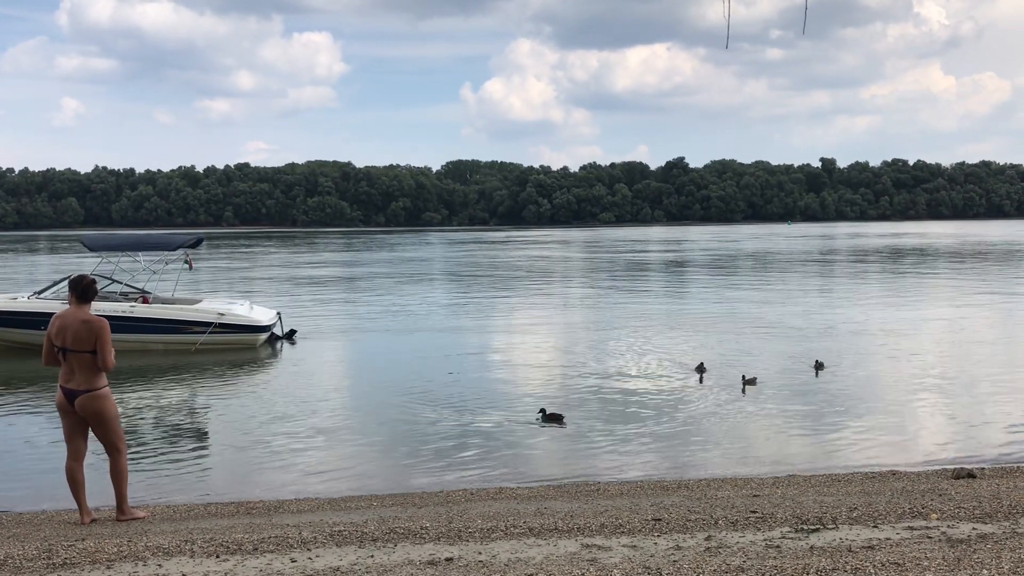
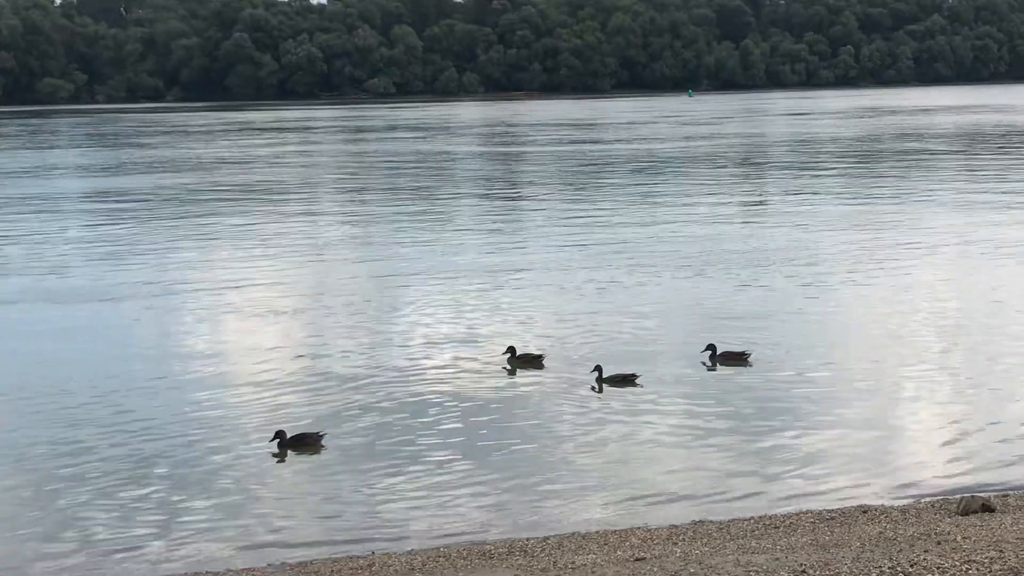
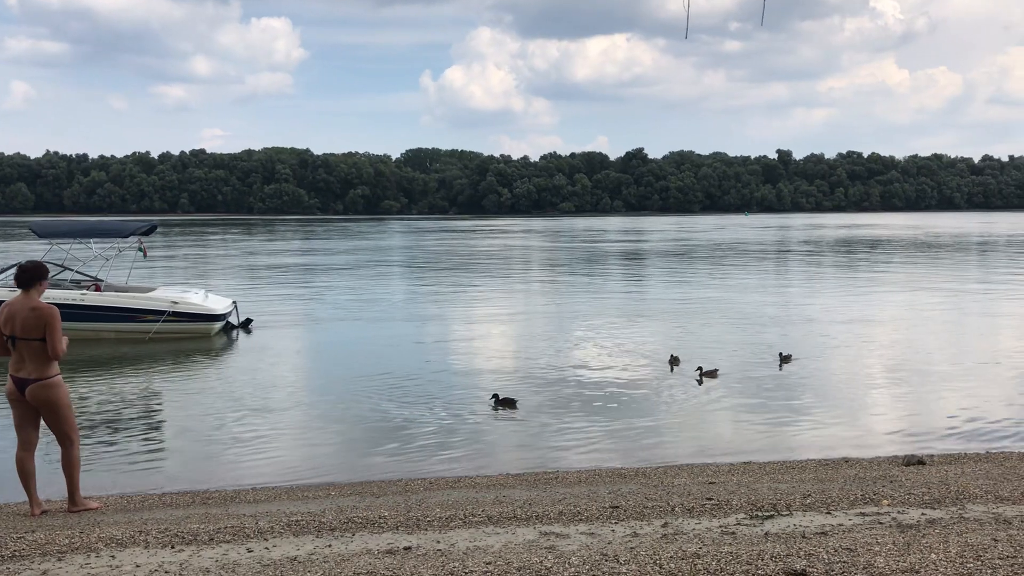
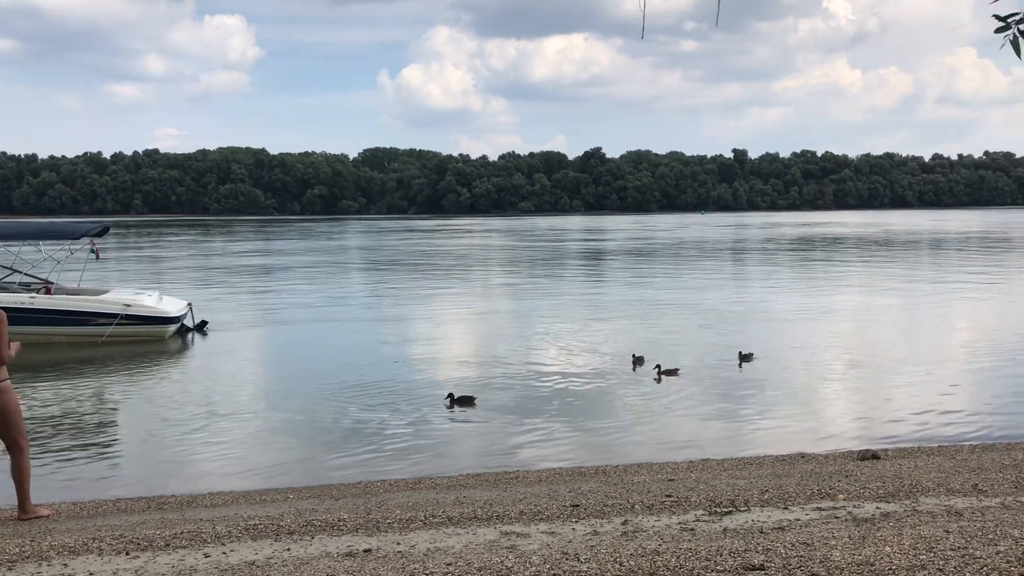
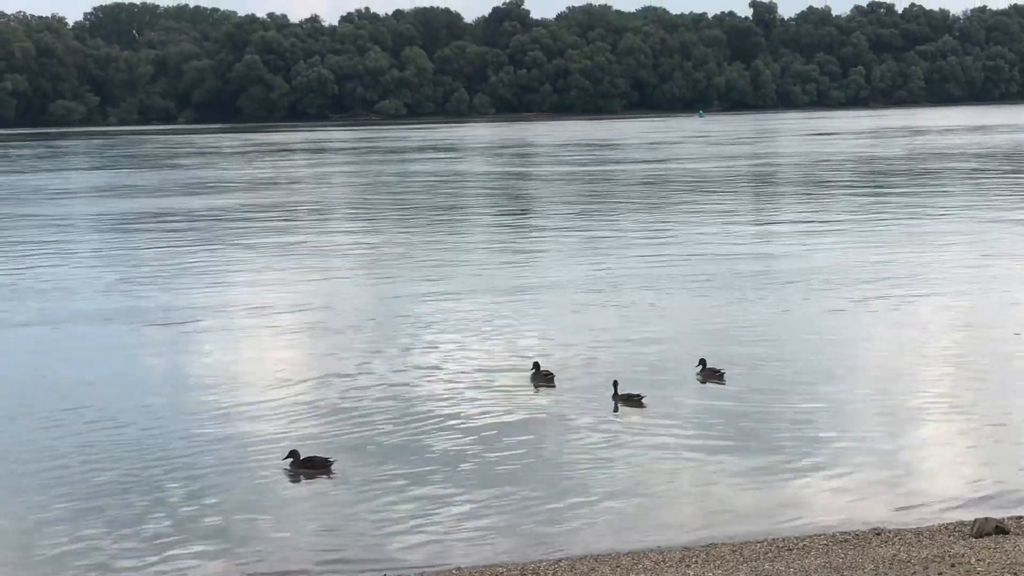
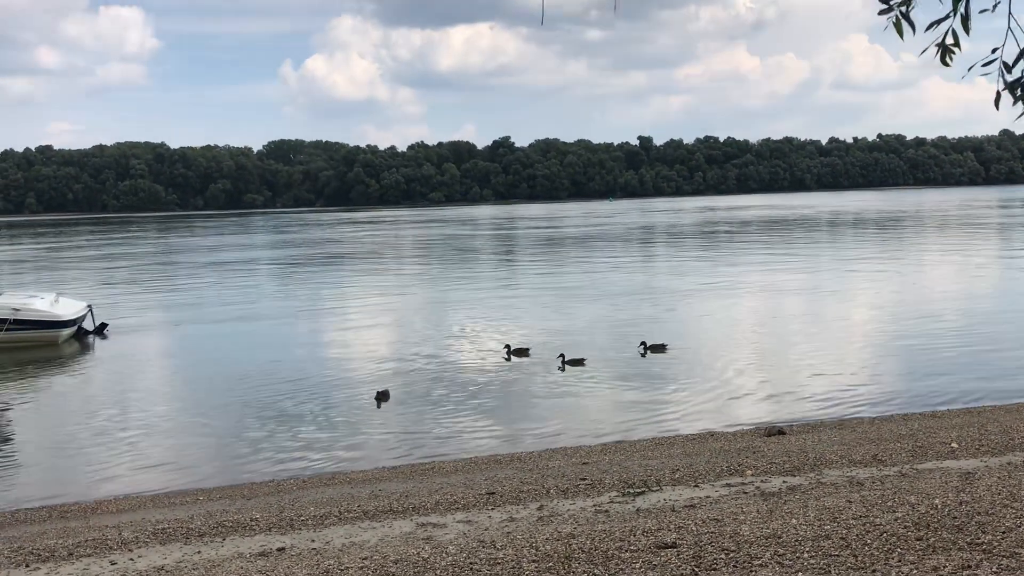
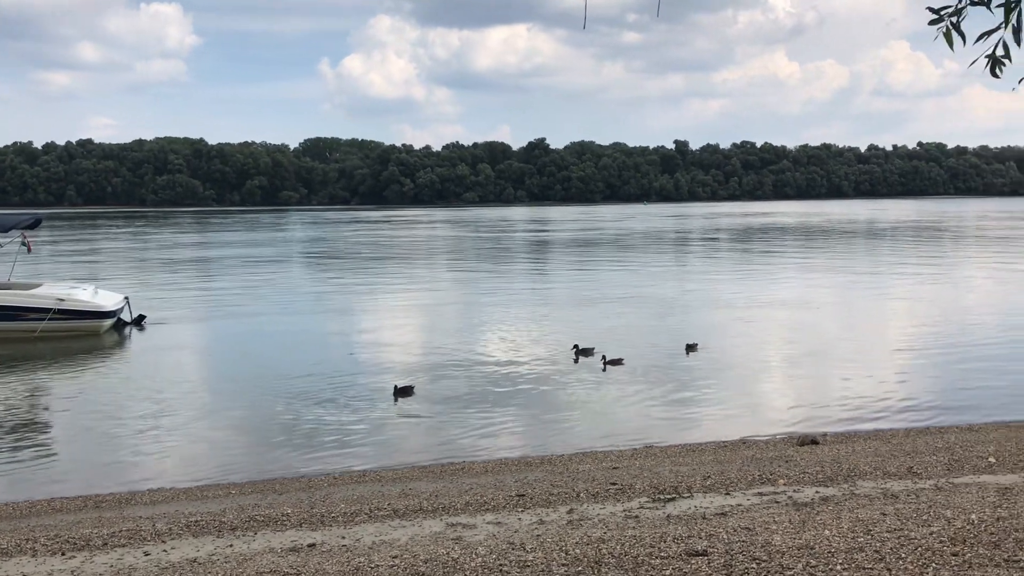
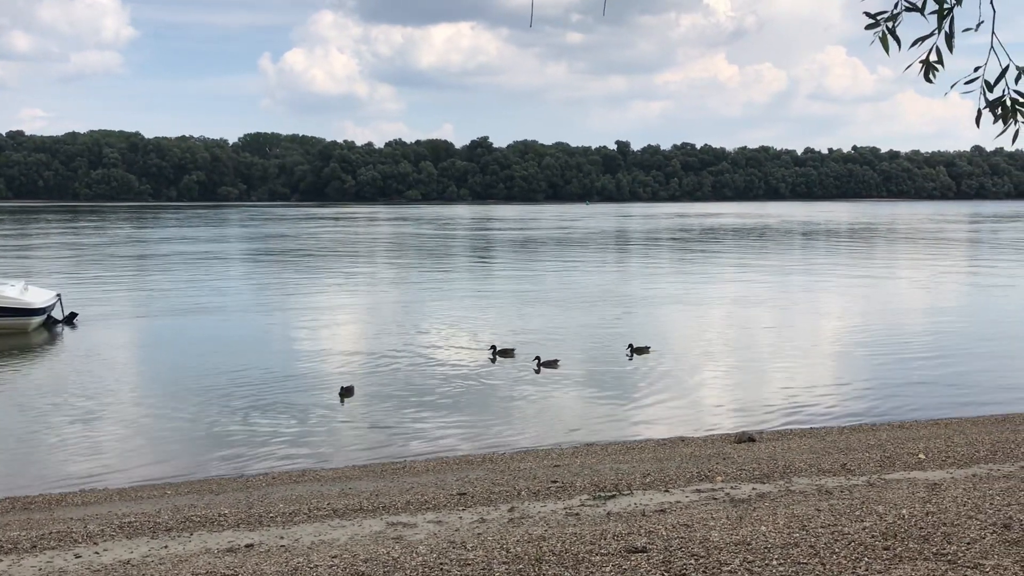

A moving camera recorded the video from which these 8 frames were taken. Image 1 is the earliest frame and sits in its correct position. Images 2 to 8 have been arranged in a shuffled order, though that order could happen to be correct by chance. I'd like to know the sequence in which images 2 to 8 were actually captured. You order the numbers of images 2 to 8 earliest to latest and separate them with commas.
3, 4, 7, 8, 6, 2, 5
